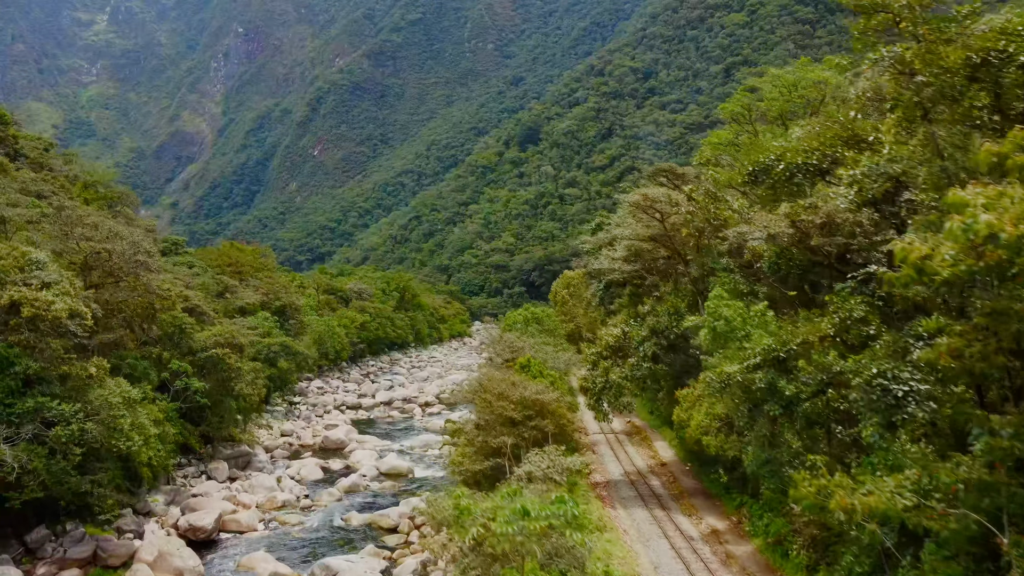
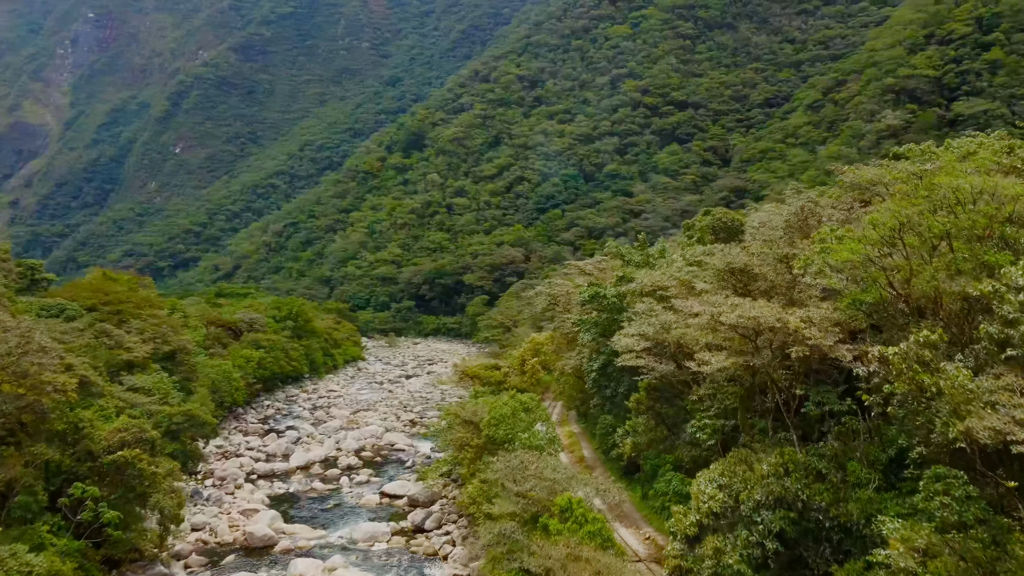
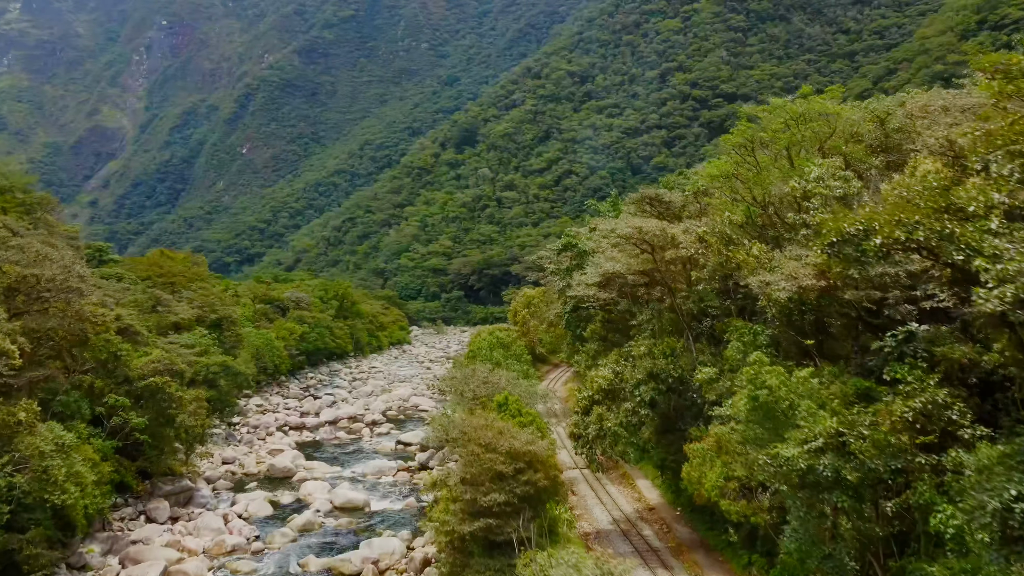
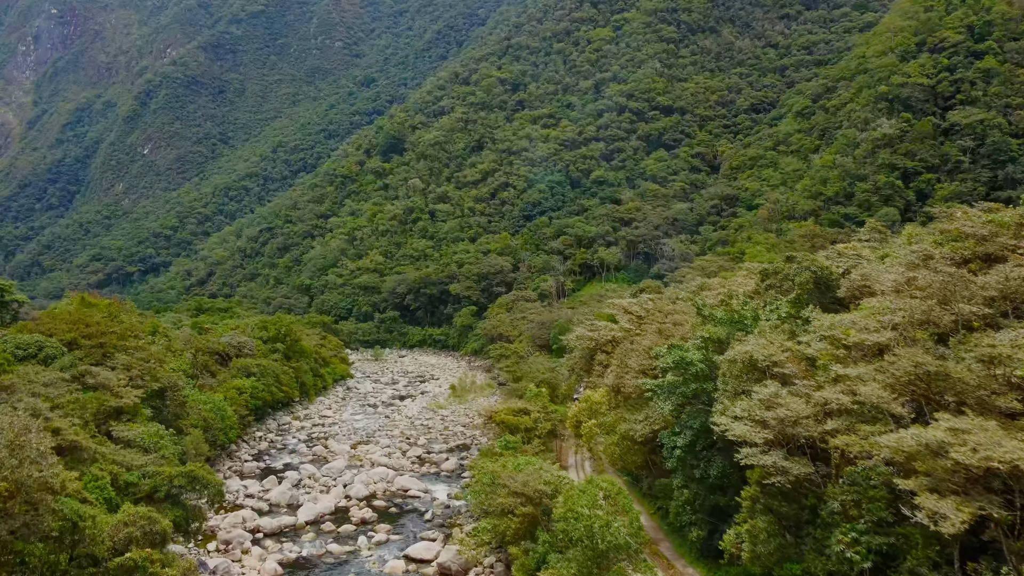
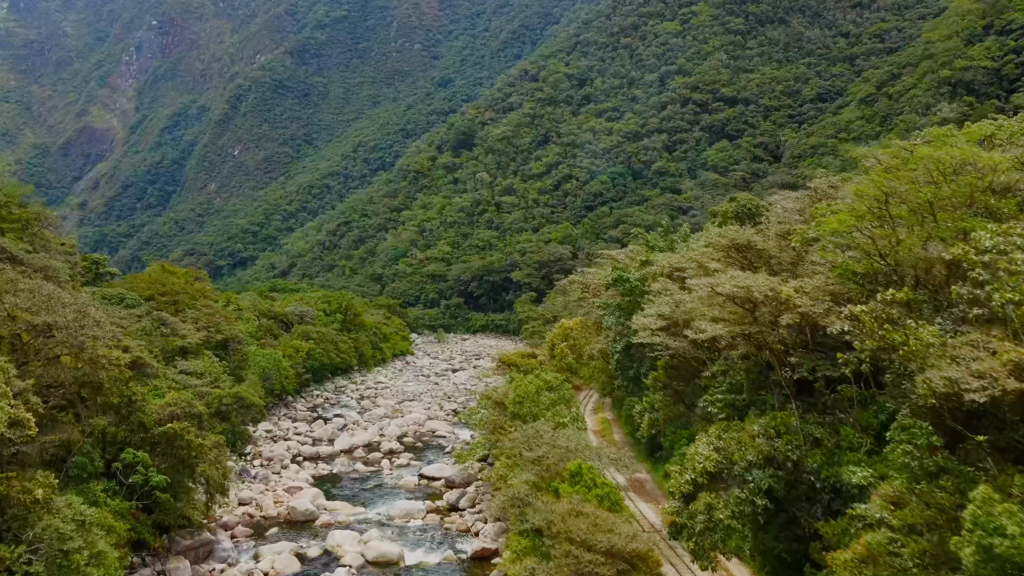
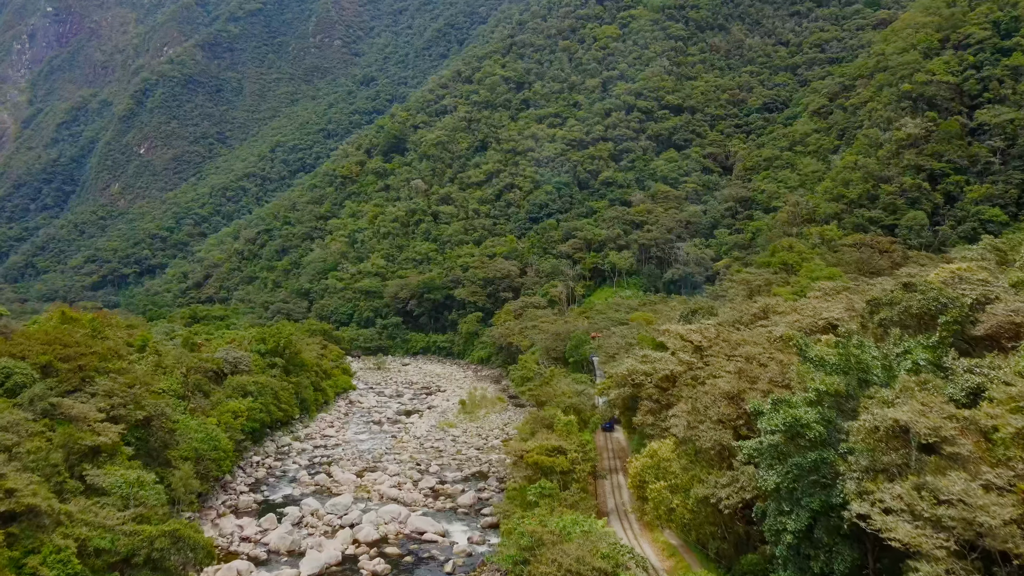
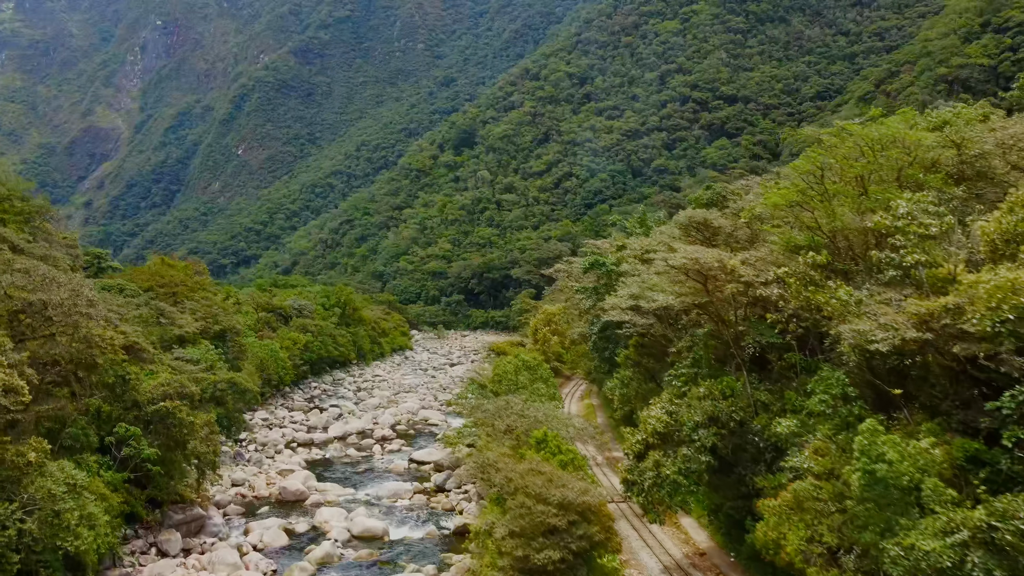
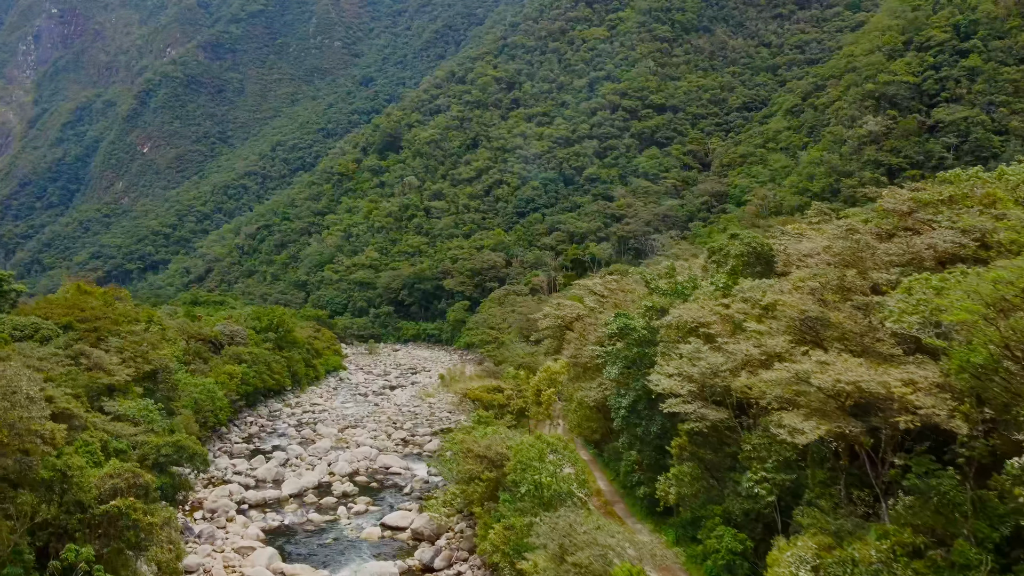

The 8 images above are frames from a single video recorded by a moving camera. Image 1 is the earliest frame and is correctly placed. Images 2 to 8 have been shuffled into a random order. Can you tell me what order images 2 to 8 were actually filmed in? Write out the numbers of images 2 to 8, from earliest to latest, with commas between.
3, 7, 5, 2, 8, 4, 6
